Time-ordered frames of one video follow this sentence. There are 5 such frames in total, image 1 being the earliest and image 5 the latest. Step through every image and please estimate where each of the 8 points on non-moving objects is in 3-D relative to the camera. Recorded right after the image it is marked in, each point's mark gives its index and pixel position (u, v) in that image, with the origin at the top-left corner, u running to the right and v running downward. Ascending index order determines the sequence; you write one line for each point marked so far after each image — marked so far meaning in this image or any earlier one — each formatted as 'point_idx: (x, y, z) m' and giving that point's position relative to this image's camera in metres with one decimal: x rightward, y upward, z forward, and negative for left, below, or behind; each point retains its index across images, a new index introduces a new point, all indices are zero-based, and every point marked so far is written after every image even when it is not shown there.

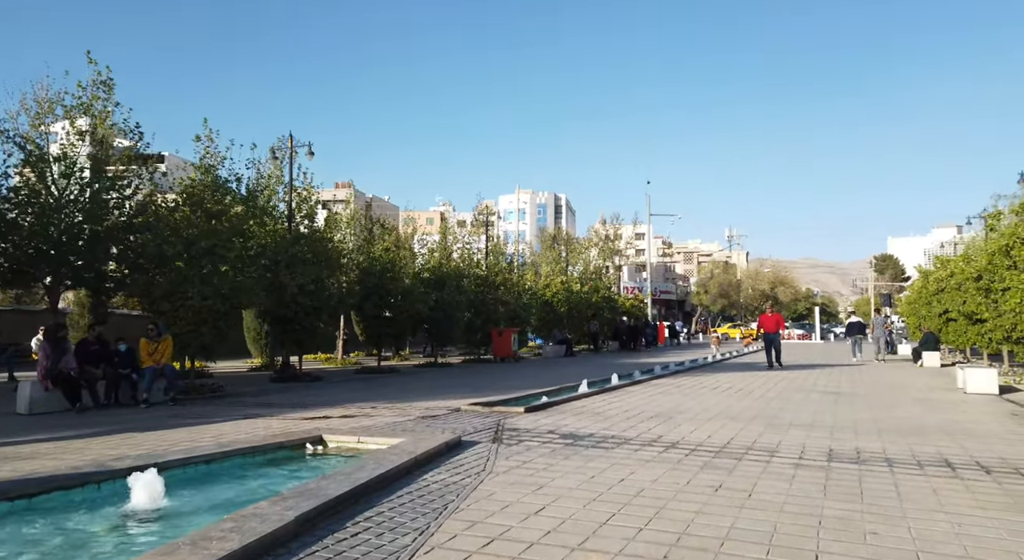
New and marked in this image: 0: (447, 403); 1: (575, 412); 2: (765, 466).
0: (-1.0, -1.9, +12.2) m
1: (+0.9, -2.0, +11.4) m
2: (+2.5, -1.8, +7.5) m
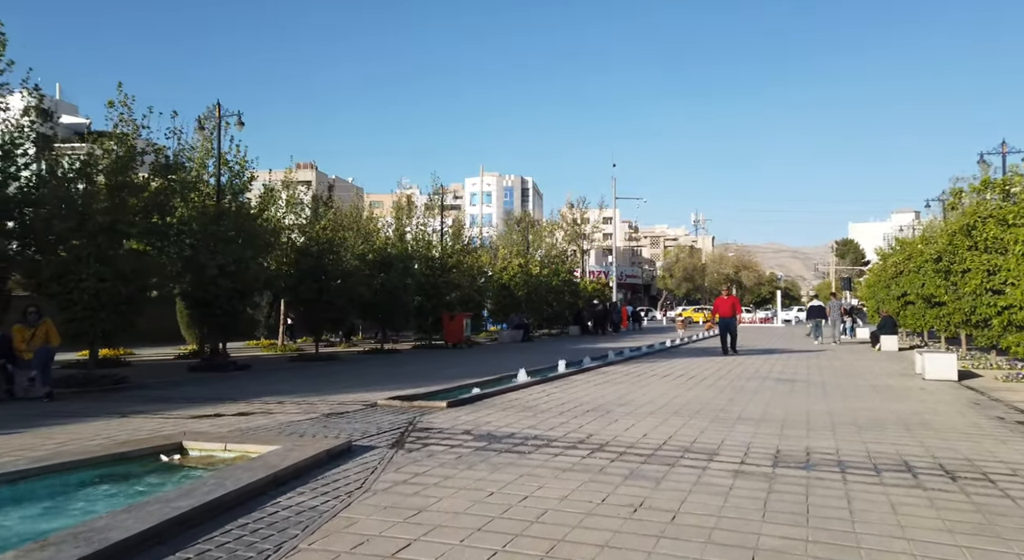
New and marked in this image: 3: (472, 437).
0: (-2.1, -1.7, +11.0) m
1: (-0.1, -1.7, +10.3) m
2: (+1.6, -1.6, +6.4) m
3: (-0.4, -1.6, +7.9) m
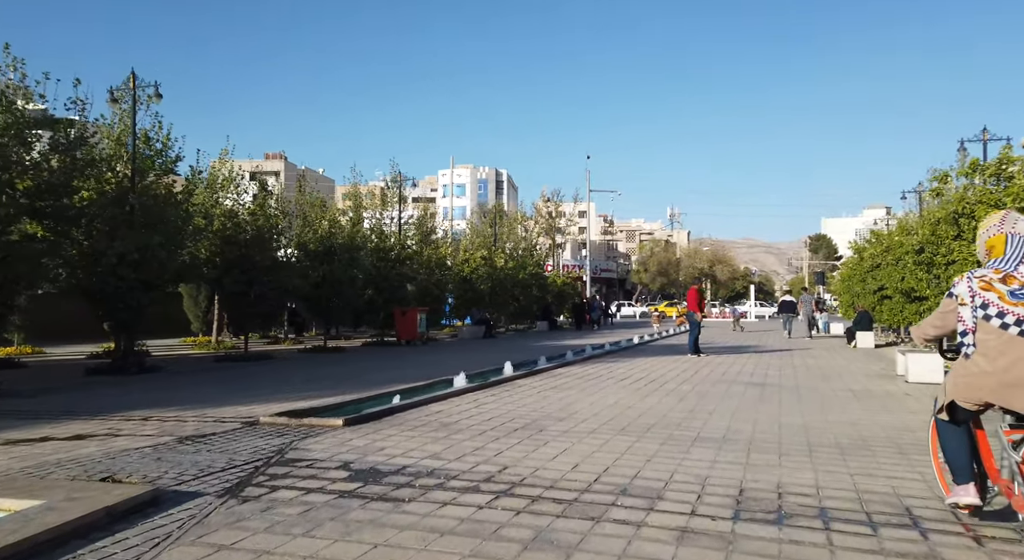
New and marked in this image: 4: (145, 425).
0: (-3.1, -1.5, +9.1) m
1: (-1.1, -1.6, +8.4) m
2: (+0.7, -1.5, +4.7) m
3: (-1.3, -1.5, +6.1) m
4: (-4.0, -1.6, +8.3) m
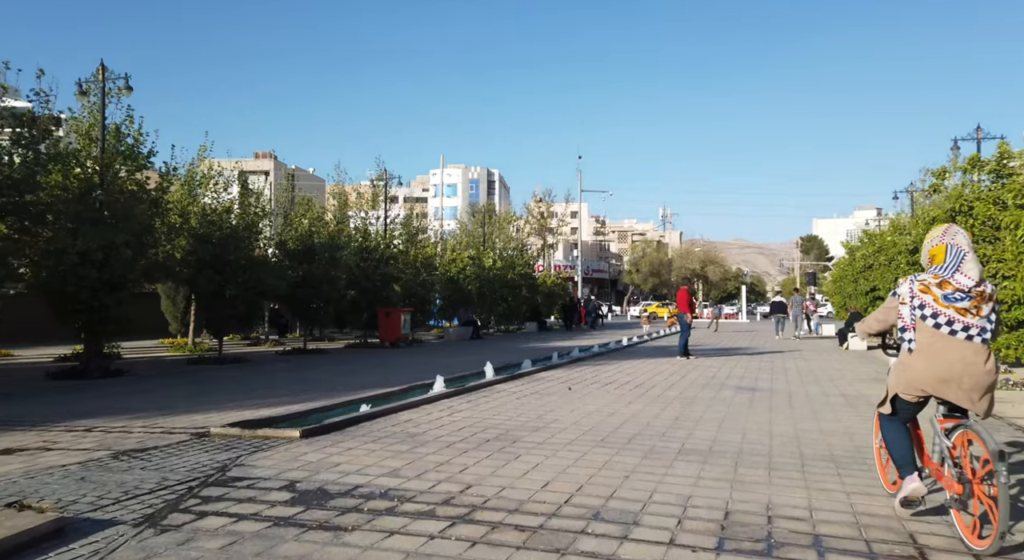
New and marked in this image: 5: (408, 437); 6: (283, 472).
0: (-3.4, -1.5, +8.5) m
1: (-1.4, -1.6, +7.8) m
2: (+0.5, -1.5, +4.1) m
3: (-1.6, -1.5, +5.5) m
4: (-4.3, -1.6, +7.7) m
5: (-1.1, -1.6, +7.9) m
6: (-1.8, -1.5, +6.2) m
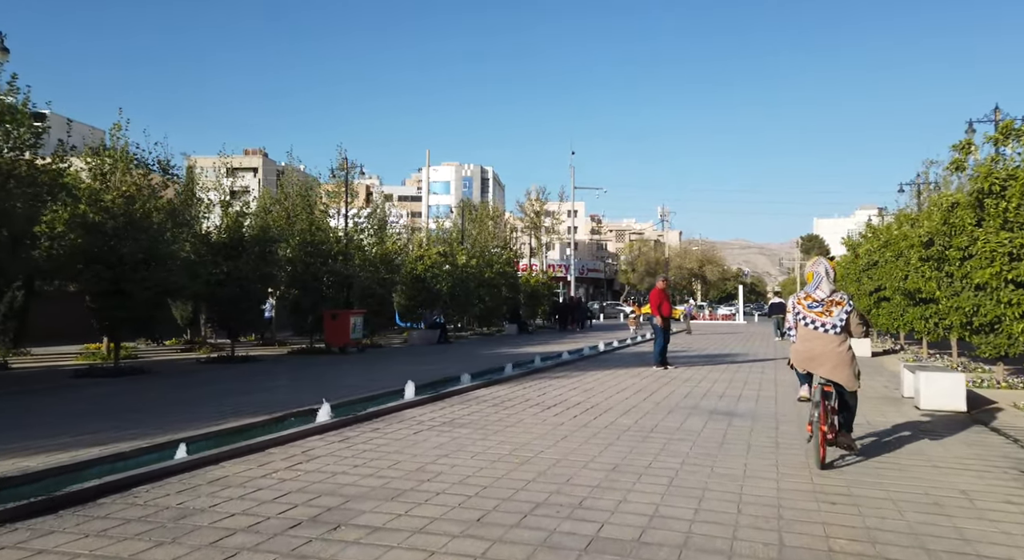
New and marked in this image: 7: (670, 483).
0: (-4.6, -1.5, +5.7) m
1: (-2.6, -1.5, +5.0) m
2: (-0.7, -1.5, +1.2) m
3: (-2.8, -1.5, +2.6) m
4: (-5.4, -1.5, +4.9) m
5: (-2.2, -1.6, +5.1) m
6: (-3.0, -1.5, +3.4) m
7: (+1.4, -1.7, +6.6) m
